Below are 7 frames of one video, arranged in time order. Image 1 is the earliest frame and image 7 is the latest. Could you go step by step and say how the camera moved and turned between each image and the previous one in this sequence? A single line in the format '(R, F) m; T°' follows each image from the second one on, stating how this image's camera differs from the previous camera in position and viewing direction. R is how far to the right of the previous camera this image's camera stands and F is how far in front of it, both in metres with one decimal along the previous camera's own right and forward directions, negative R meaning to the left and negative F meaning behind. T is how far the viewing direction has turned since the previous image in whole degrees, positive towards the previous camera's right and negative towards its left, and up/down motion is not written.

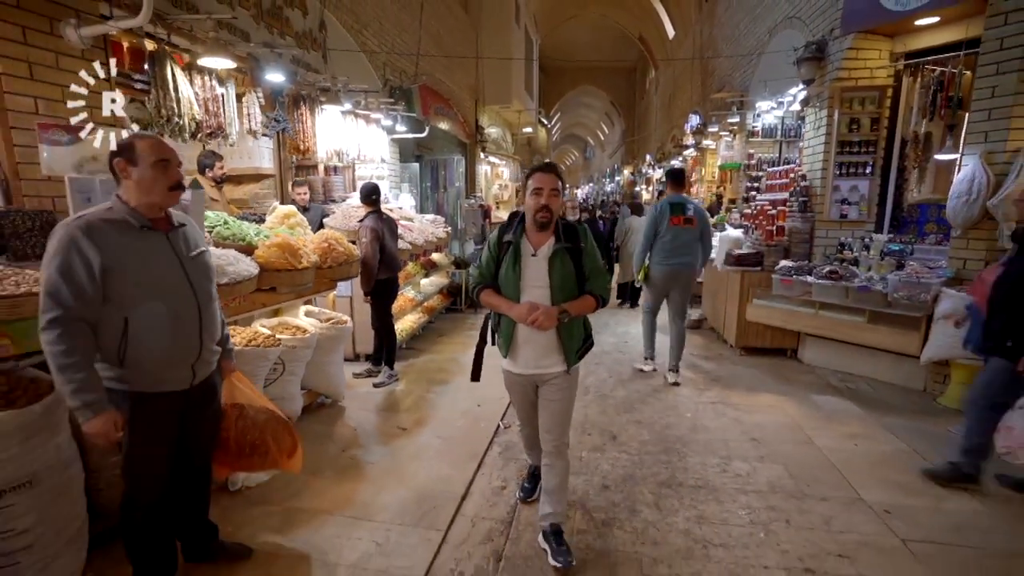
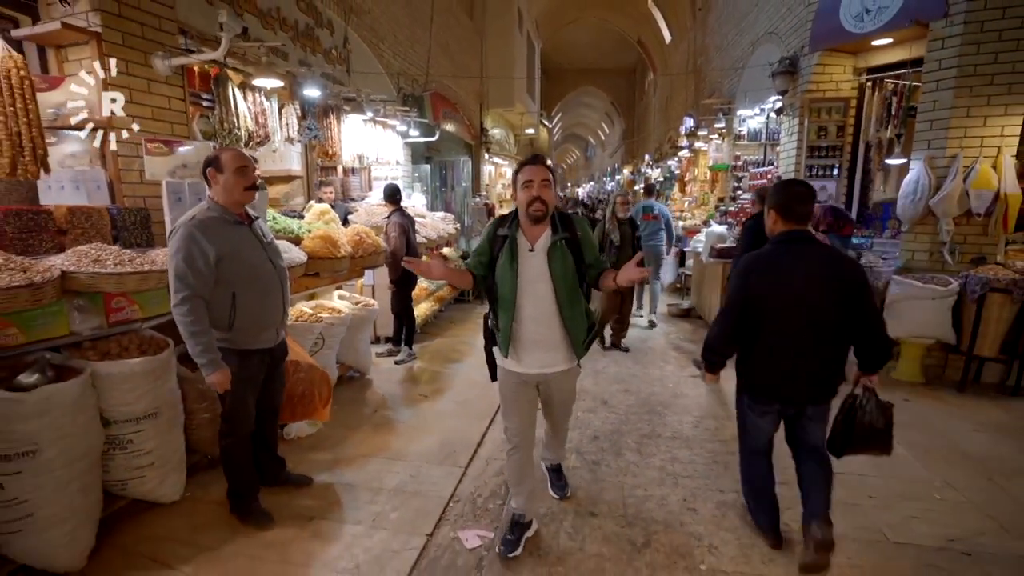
(0.0, -0.6) m; 0°
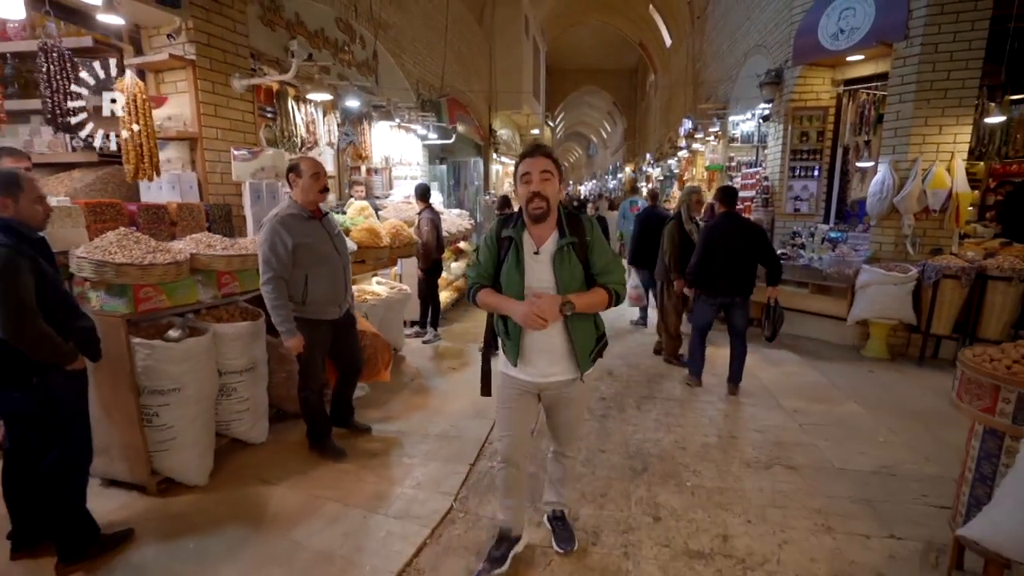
(-0.2, -0.6) m; 0°
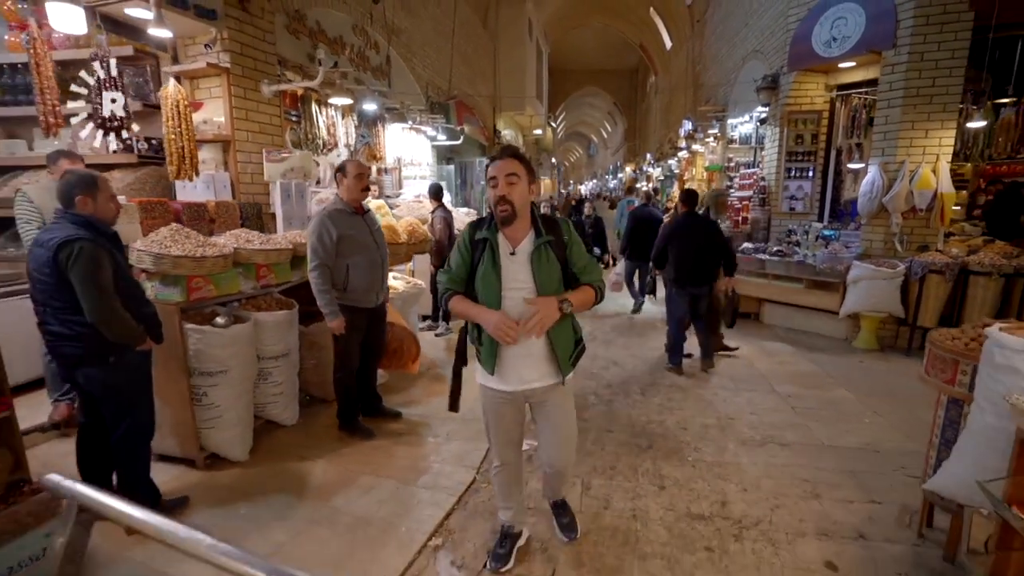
(-0.1, -0.3) m; 0°
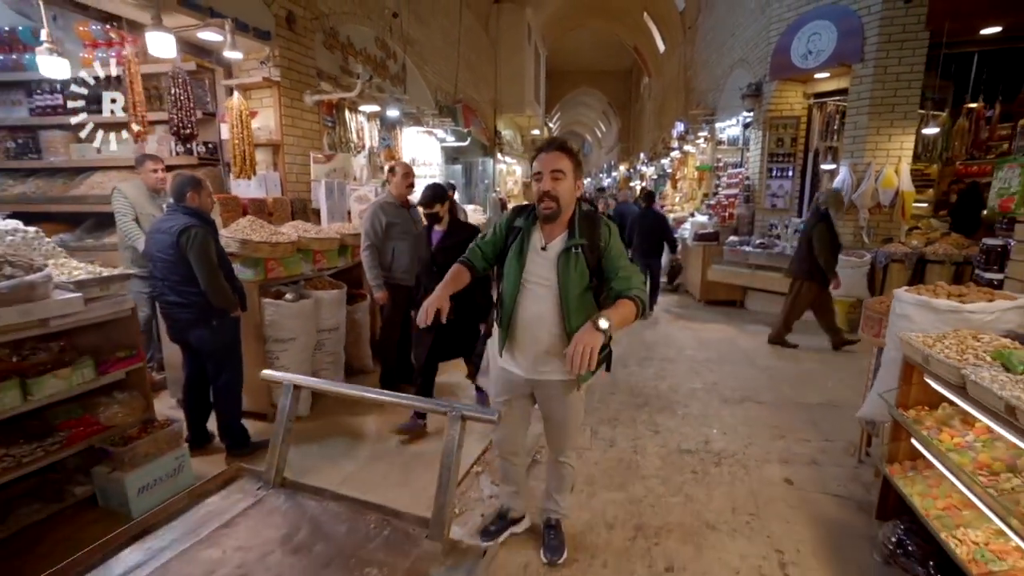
(-0.2, -0.6) m; +1°
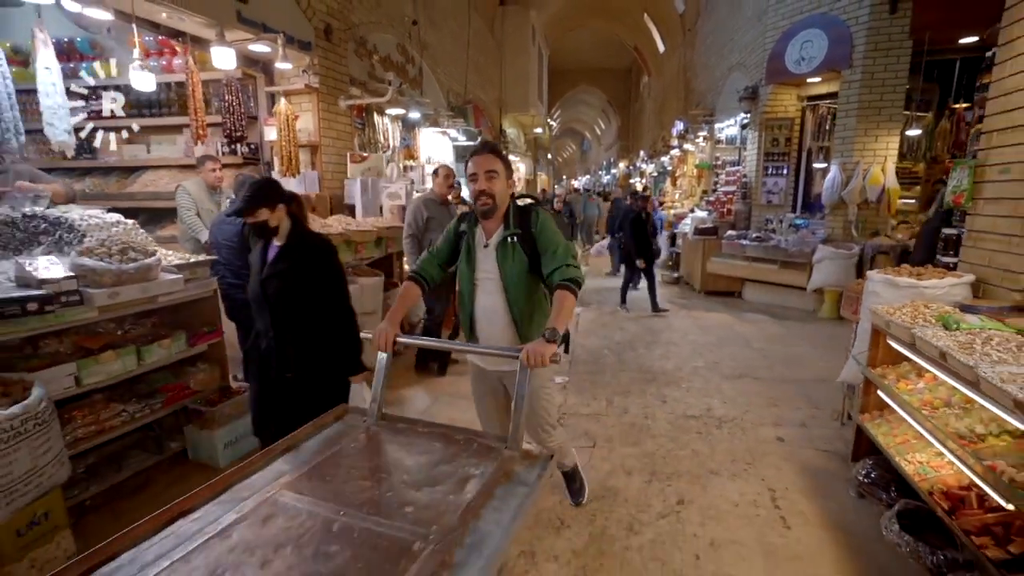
(-0.2, -0.4) m; 0°
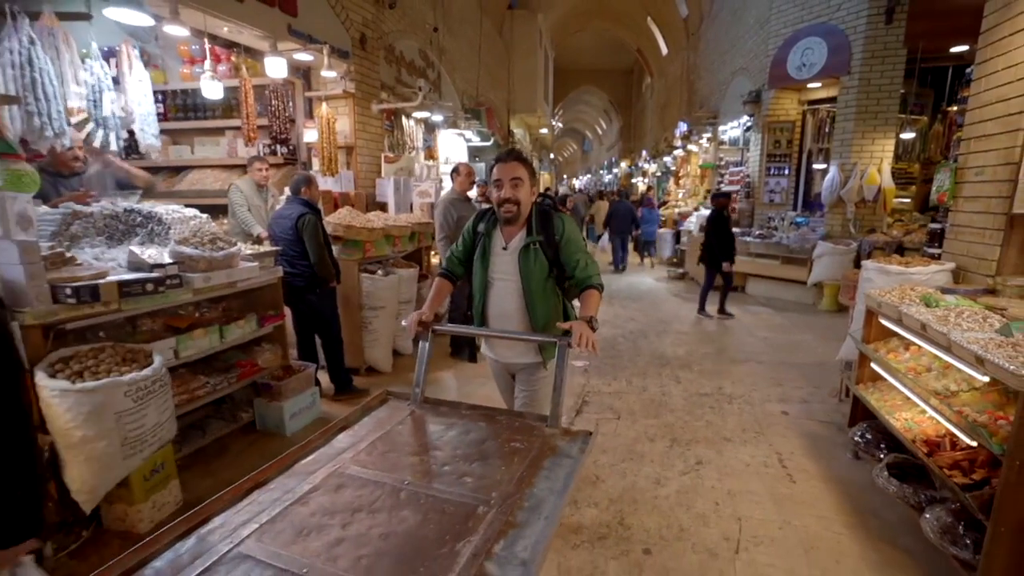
(-0.3, -0.4) m; 0°
